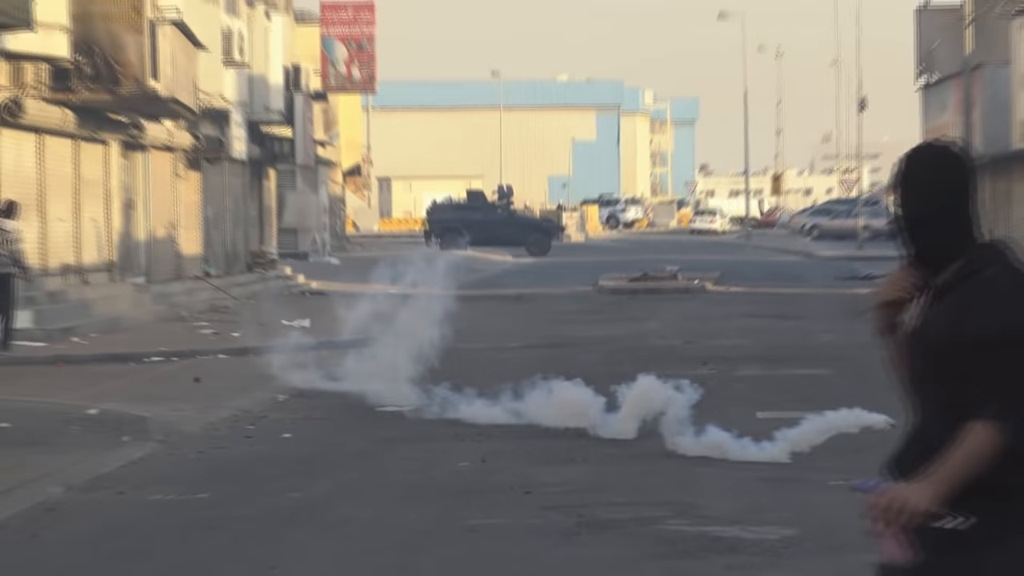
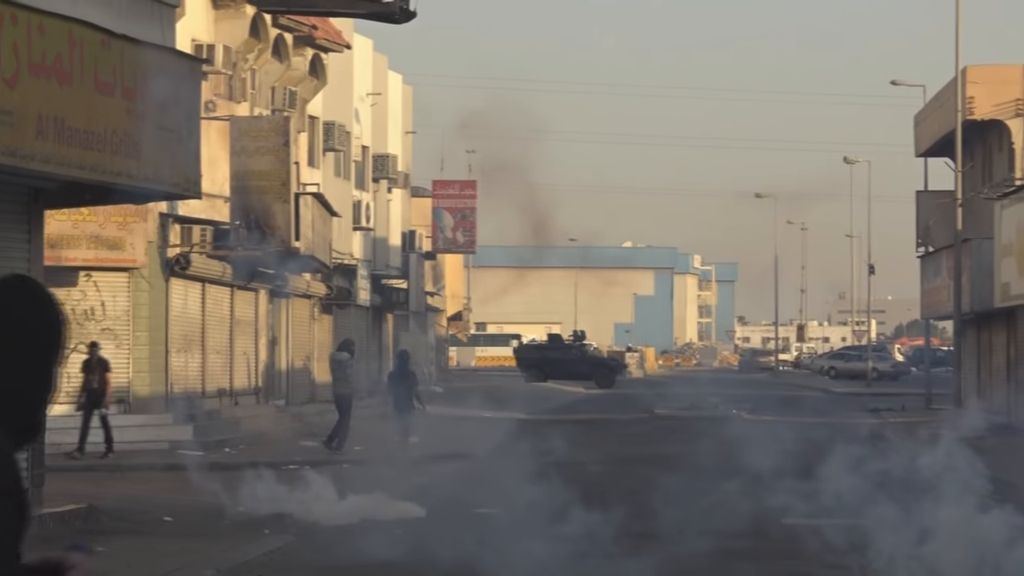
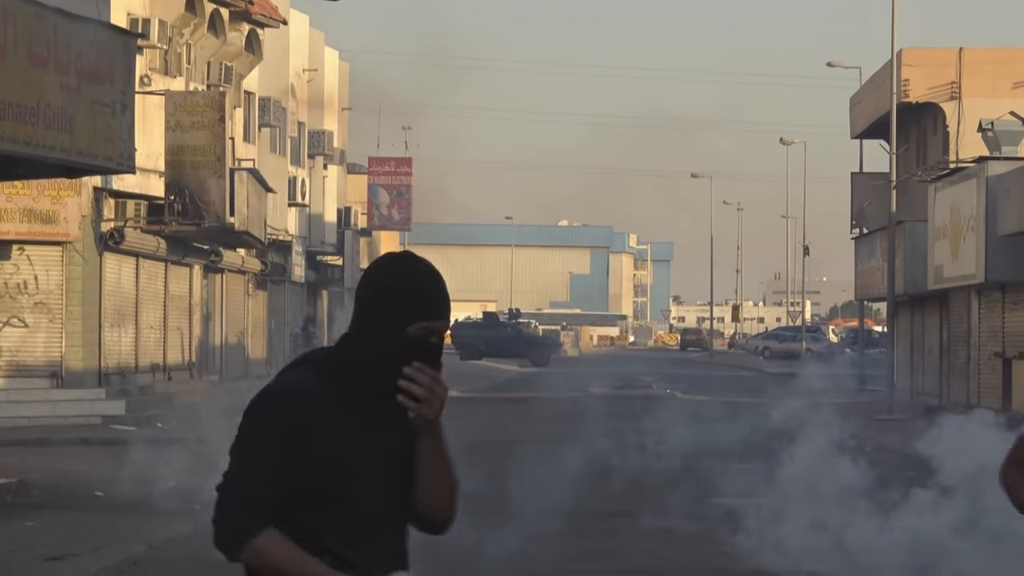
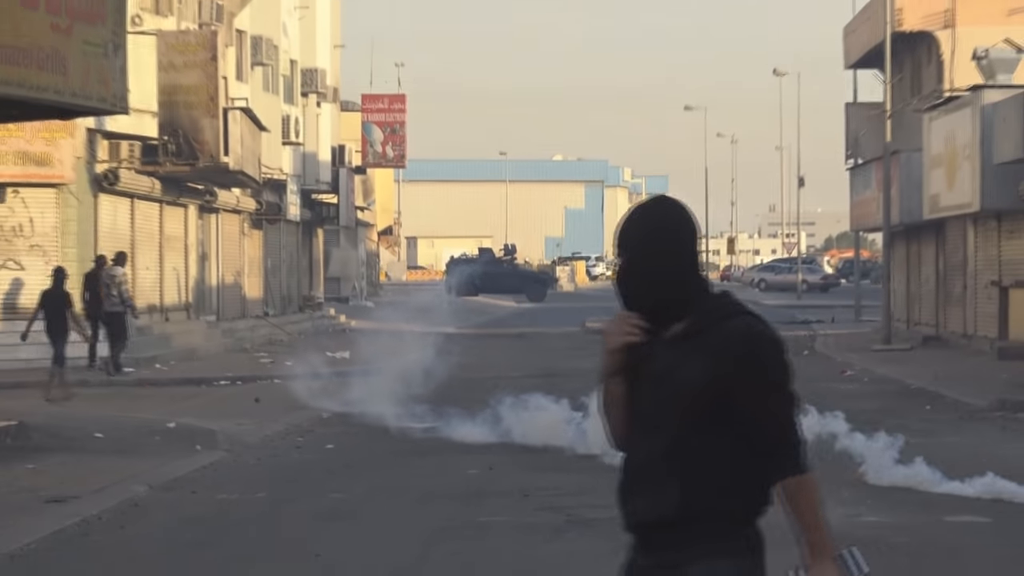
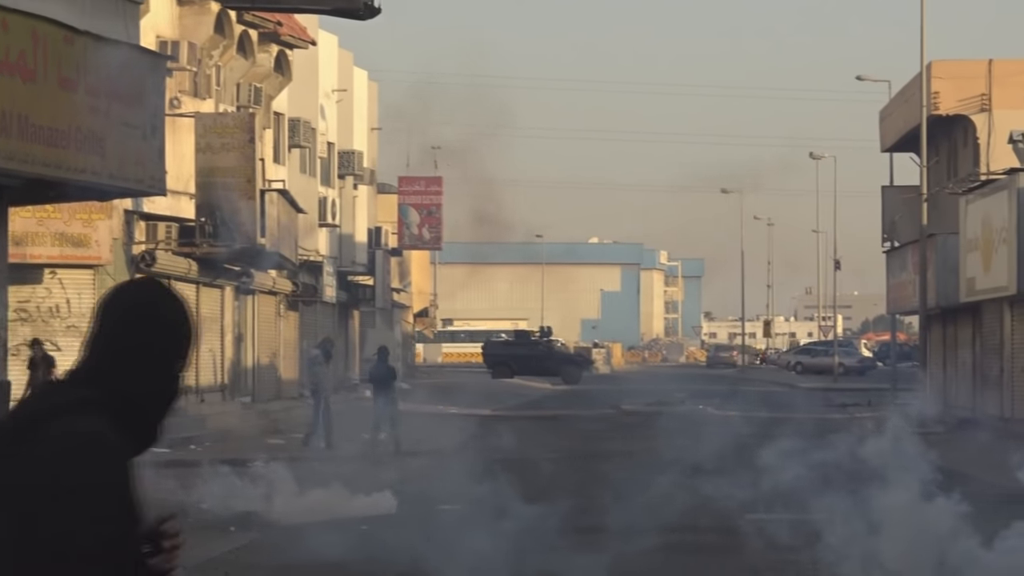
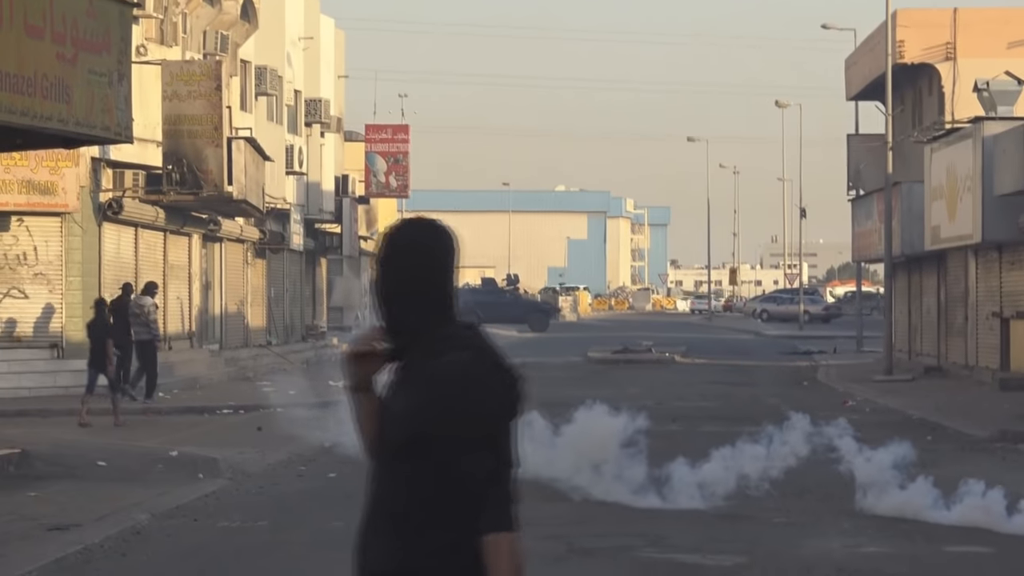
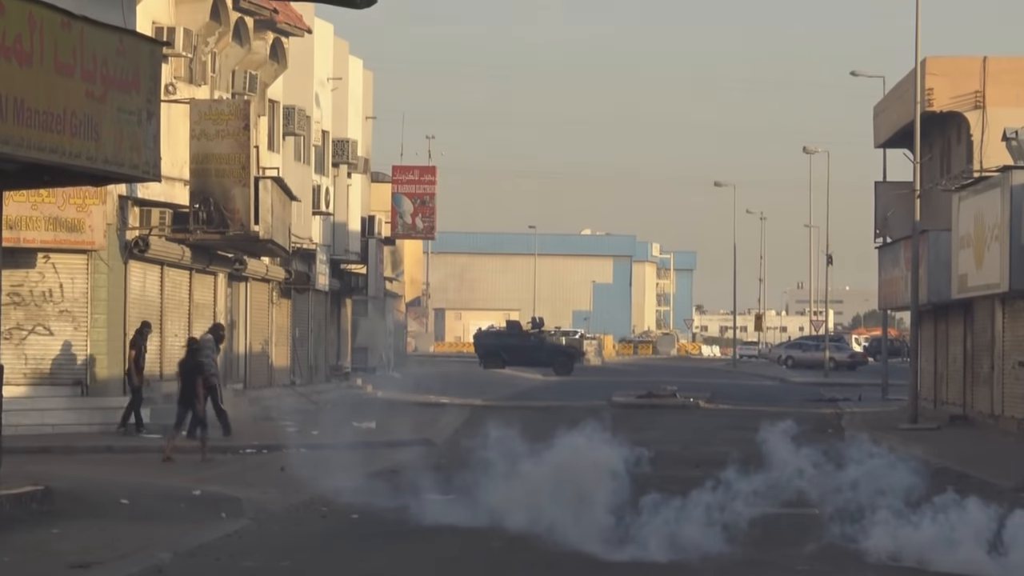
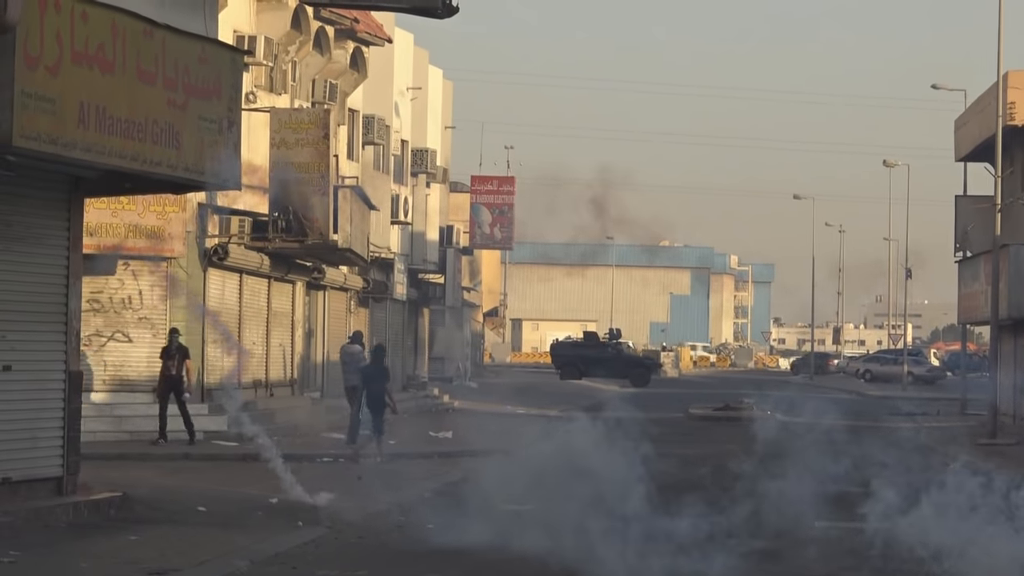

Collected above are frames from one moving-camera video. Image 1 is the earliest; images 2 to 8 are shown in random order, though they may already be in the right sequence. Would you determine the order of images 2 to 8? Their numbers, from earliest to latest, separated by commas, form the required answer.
4, 6, 7, 8, 2, 5, 3
